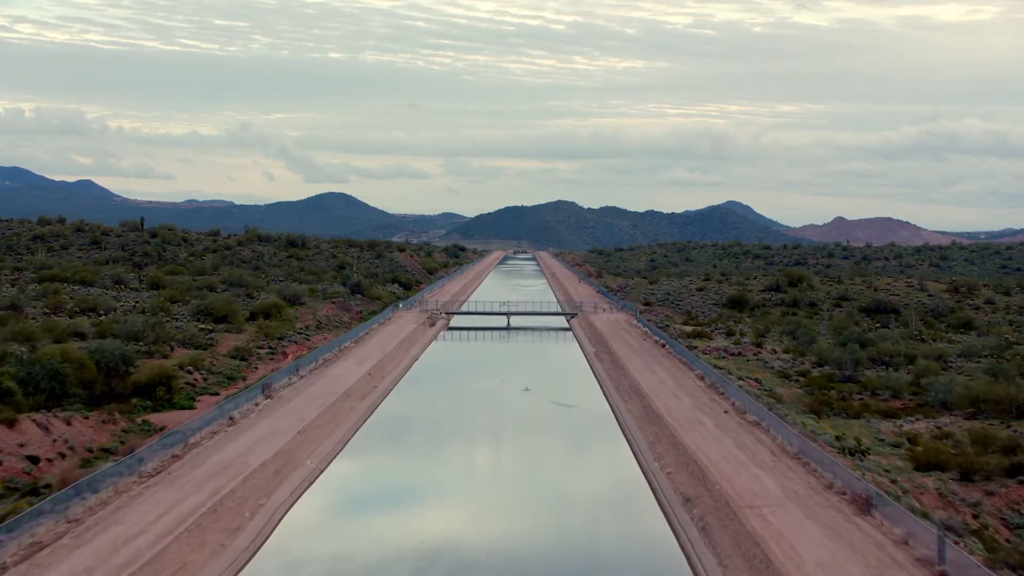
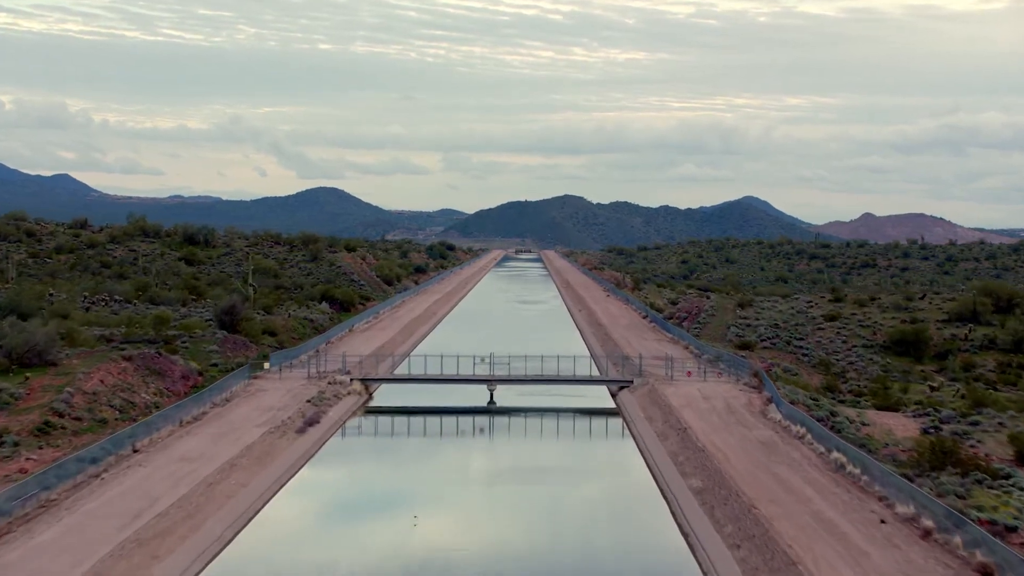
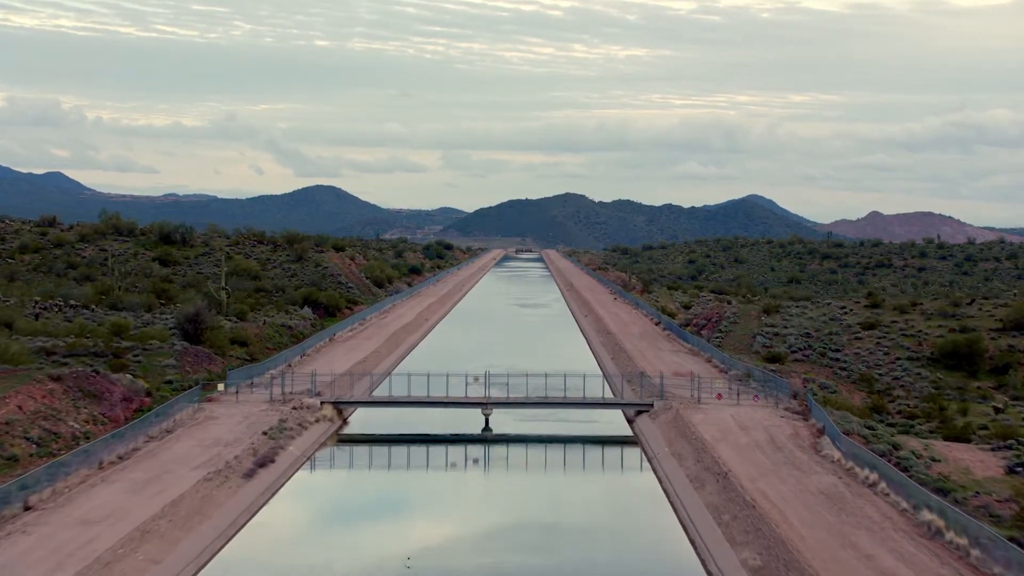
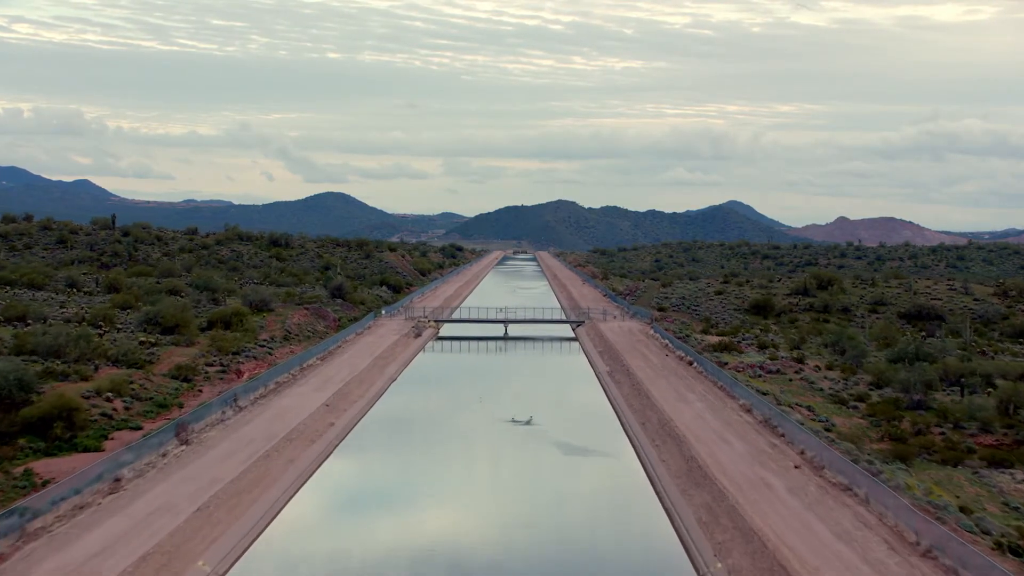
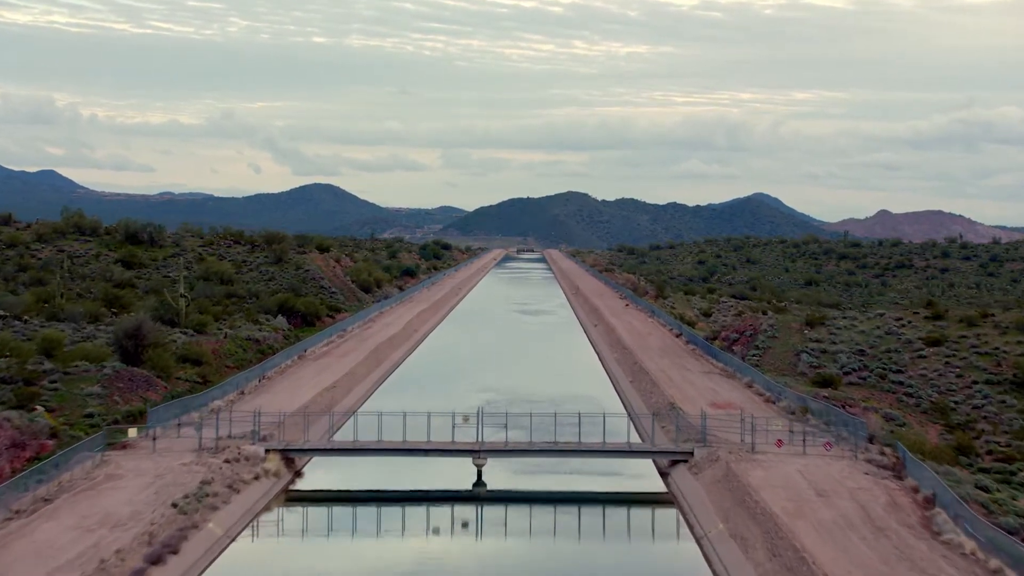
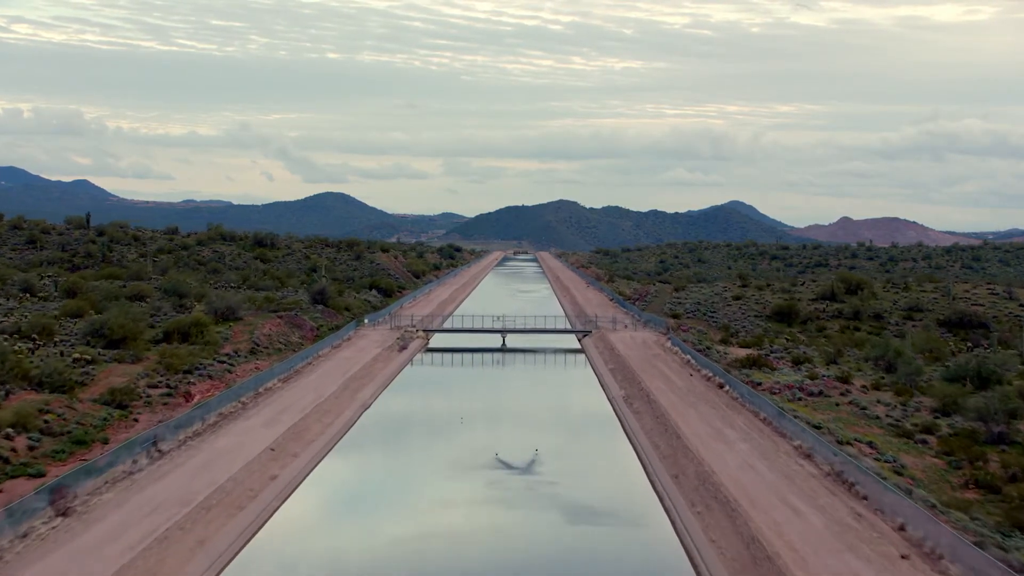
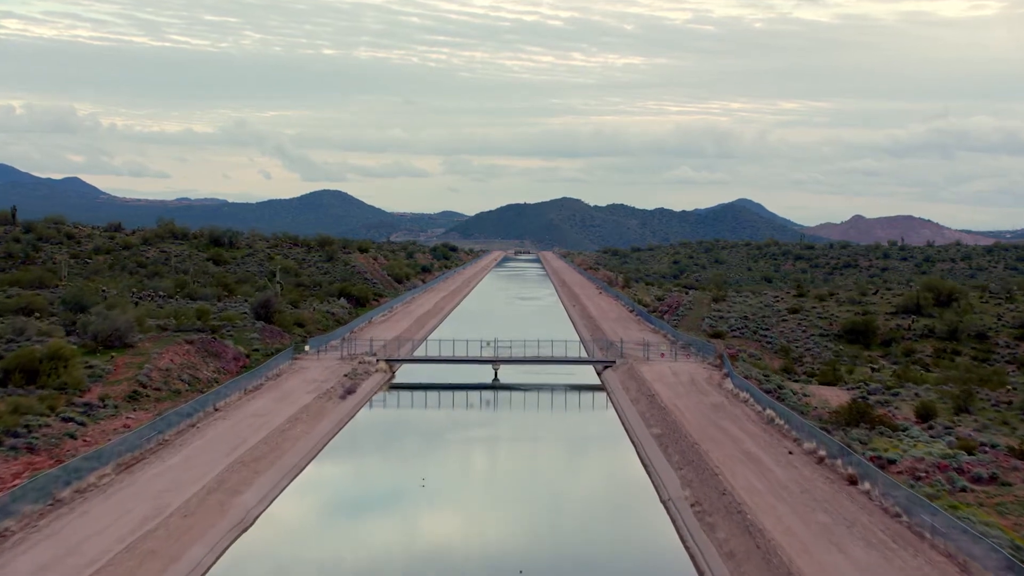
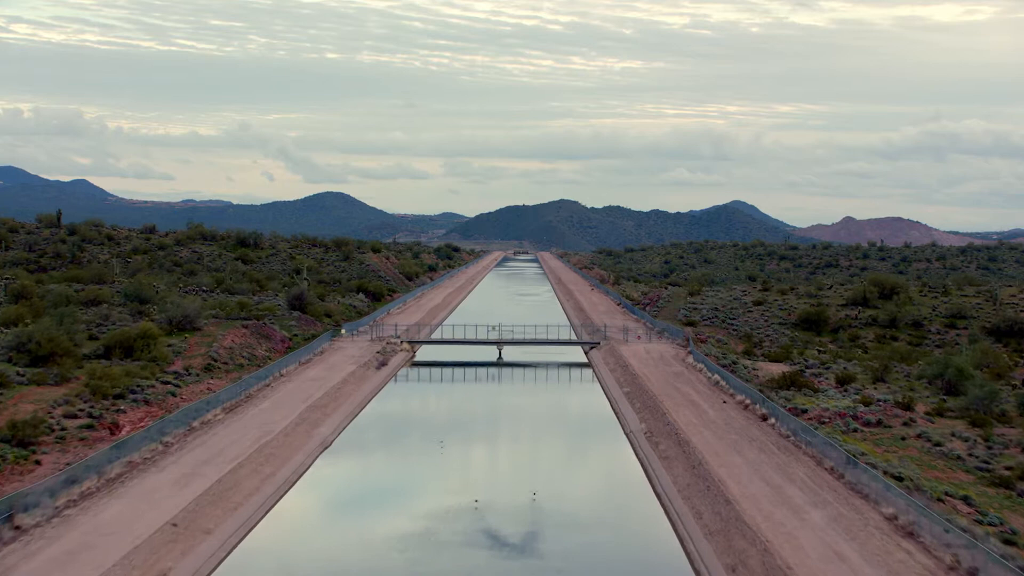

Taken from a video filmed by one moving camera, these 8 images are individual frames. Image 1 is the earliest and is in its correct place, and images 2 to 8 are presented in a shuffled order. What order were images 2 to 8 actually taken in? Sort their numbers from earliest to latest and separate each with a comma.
4, 6, 8, 7, 2, 3, 5
